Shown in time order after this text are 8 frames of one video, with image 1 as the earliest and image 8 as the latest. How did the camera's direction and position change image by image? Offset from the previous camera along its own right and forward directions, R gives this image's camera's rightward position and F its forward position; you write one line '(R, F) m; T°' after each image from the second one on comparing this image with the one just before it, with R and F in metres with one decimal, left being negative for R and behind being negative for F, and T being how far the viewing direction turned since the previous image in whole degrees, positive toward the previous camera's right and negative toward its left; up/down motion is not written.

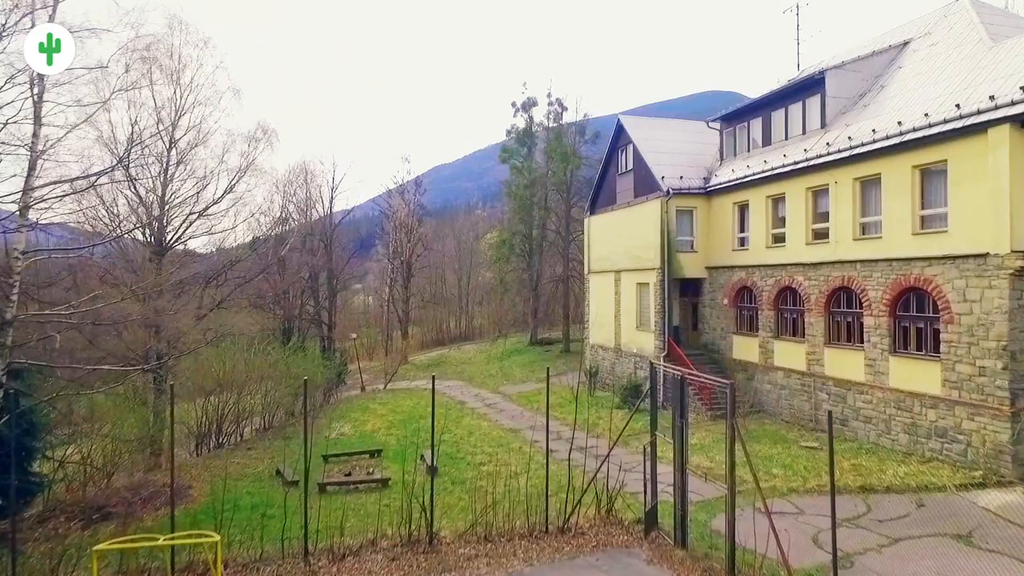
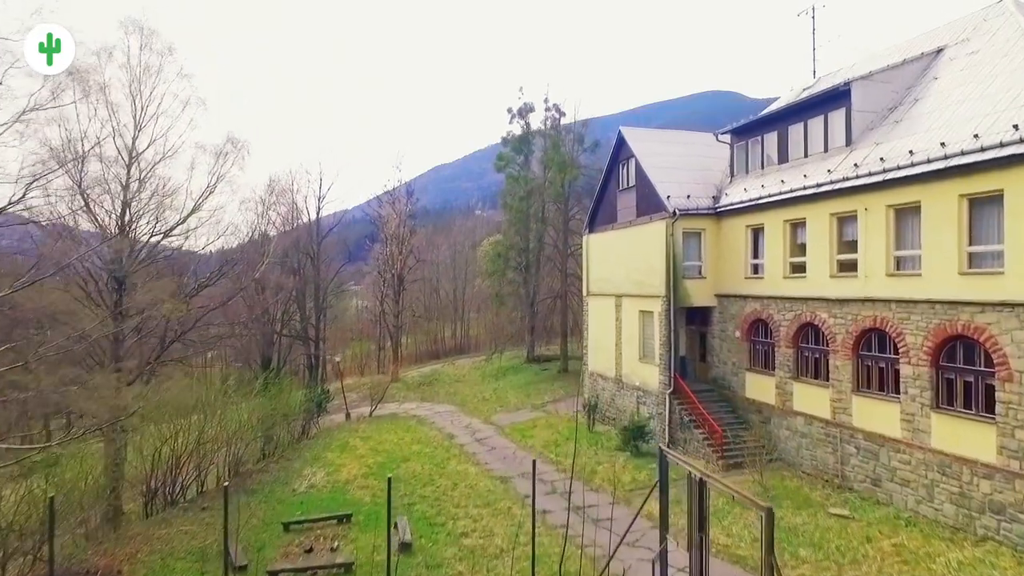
(+0.2, +1.6) m; 0°
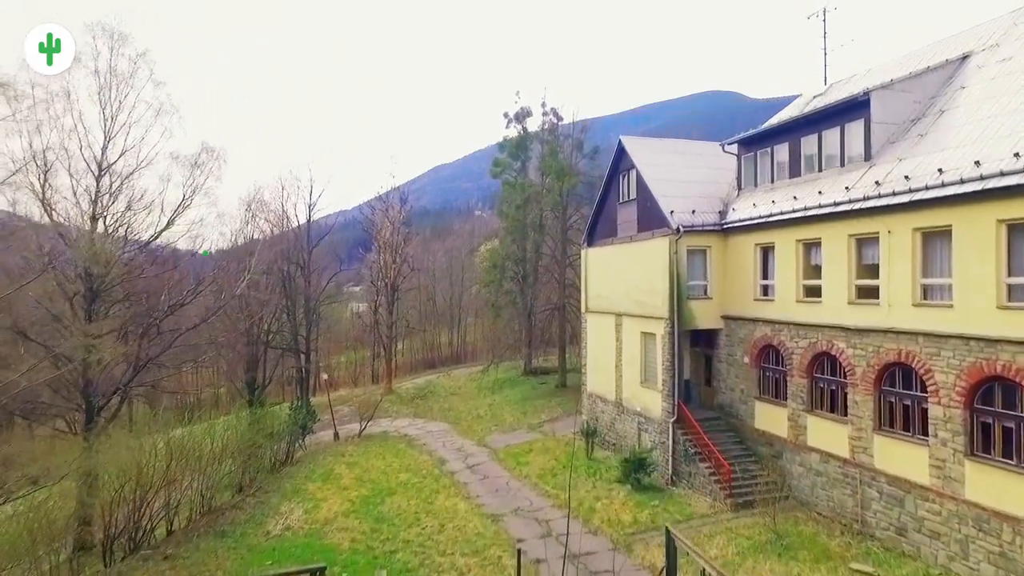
(+0.1, +1.0) m; 0°
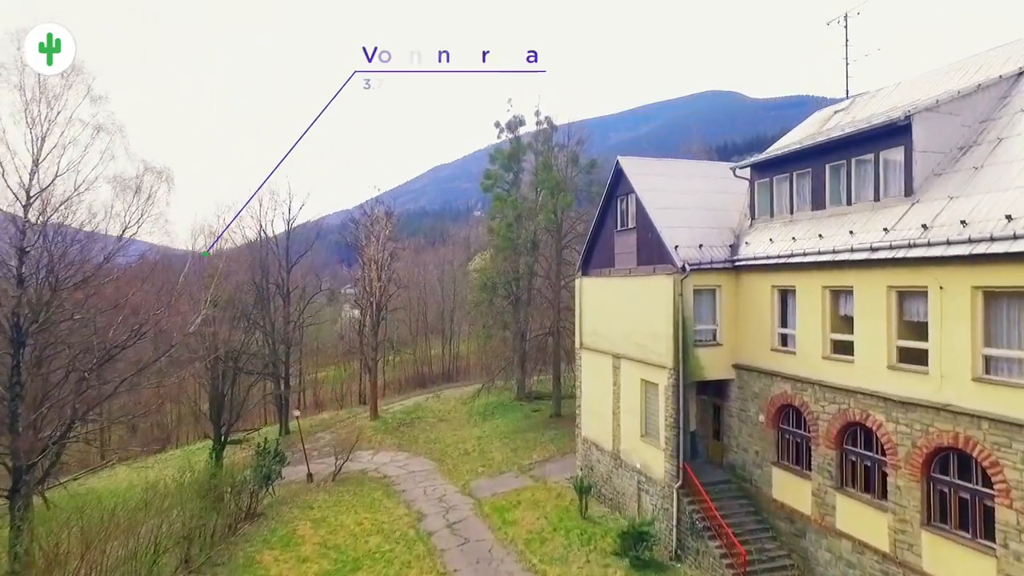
(+0.2, +1.9) m; 0°
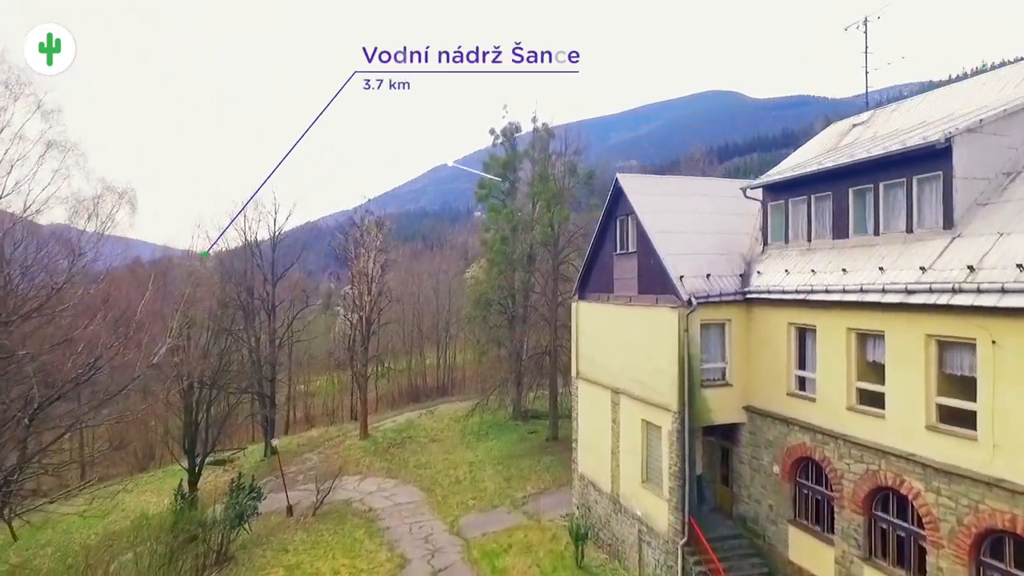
(+0.2, +1.3) m; 0°
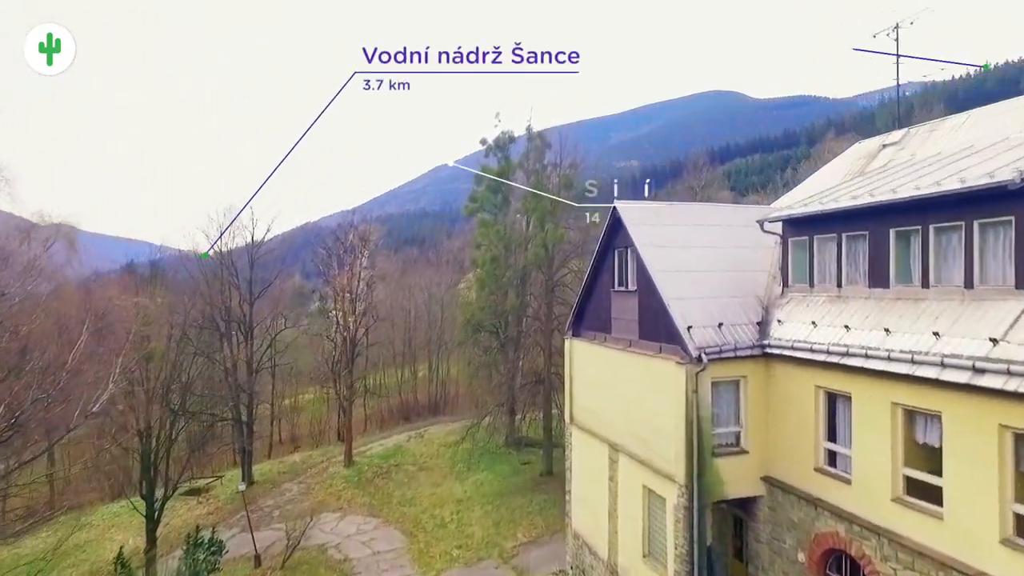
(+0.2, +1.7) m; 0°
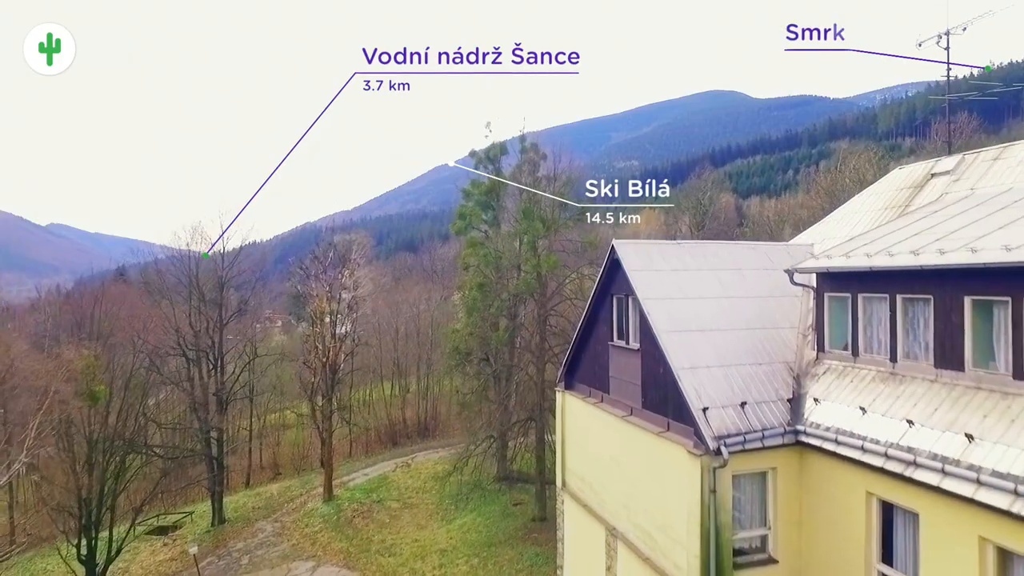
(+0.2, +2.0) m; 0°
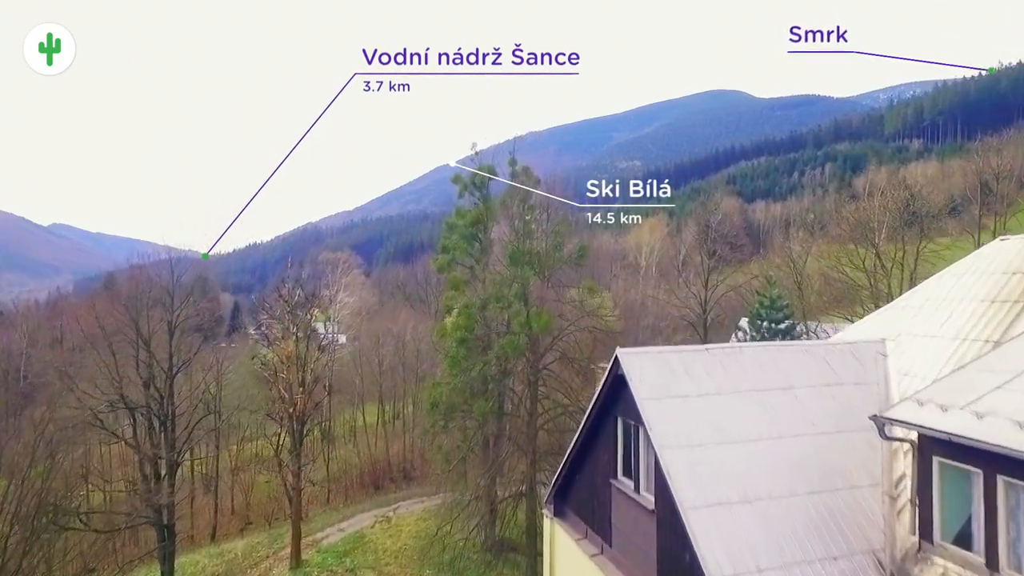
(+0.3, +3.0) m; 0°
